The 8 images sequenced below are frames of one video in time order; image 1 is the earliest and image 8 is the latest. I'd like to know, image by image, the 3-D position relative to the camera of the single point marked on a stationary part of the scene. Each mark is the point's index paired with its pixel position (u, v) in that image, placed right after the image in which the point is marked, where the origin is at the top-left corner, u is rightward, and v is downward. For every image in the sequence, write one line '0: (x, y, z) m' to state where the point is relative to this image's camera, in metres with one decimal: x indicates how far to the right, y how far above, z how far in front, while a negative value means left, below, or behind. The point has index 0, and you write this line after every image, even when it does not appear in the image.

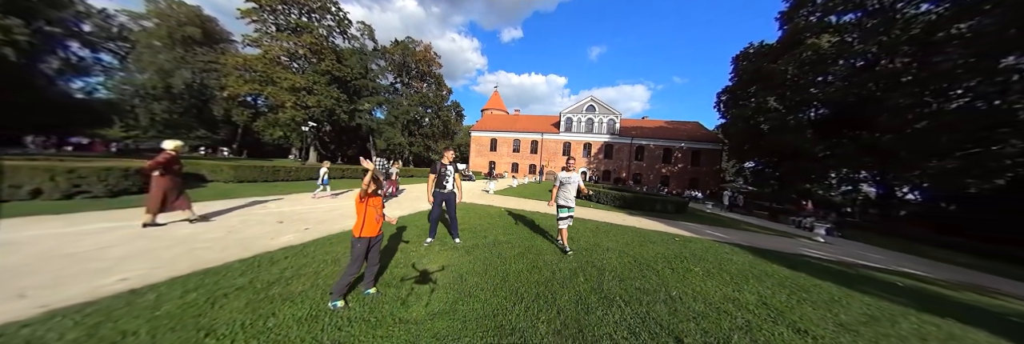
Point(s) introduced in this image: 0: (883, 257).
0: (+11.2, -2.5, +6.8) m
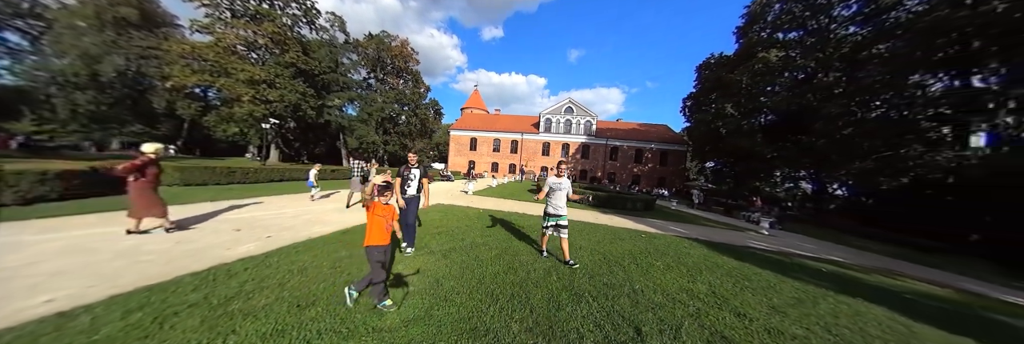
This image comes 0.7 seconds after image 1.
0: (+10.5, -2.5, +7.9) m
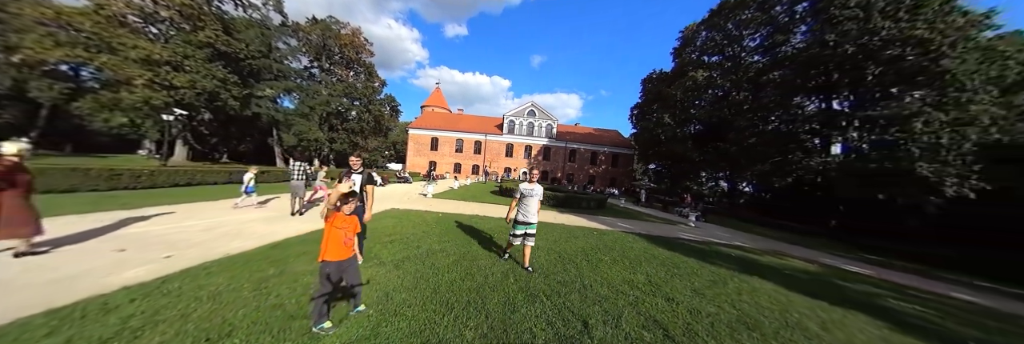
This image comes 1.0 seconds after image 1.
0: (+9.0, -2.6, +9.5) m
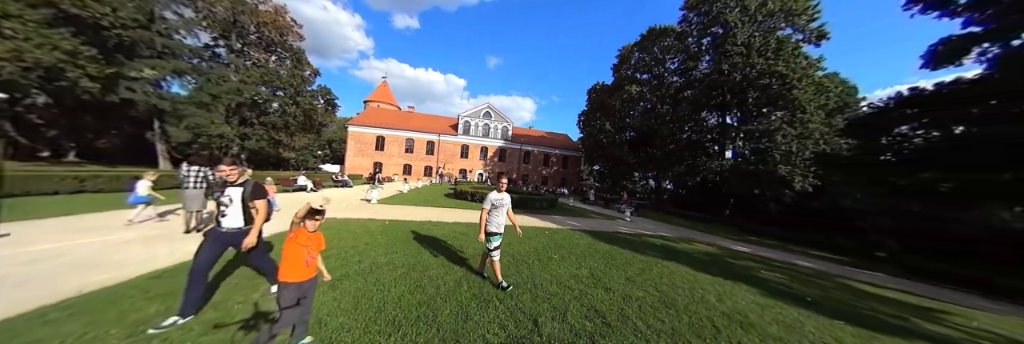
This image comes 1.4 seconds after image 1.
0: (+7.0, -2.7, +11.1) m
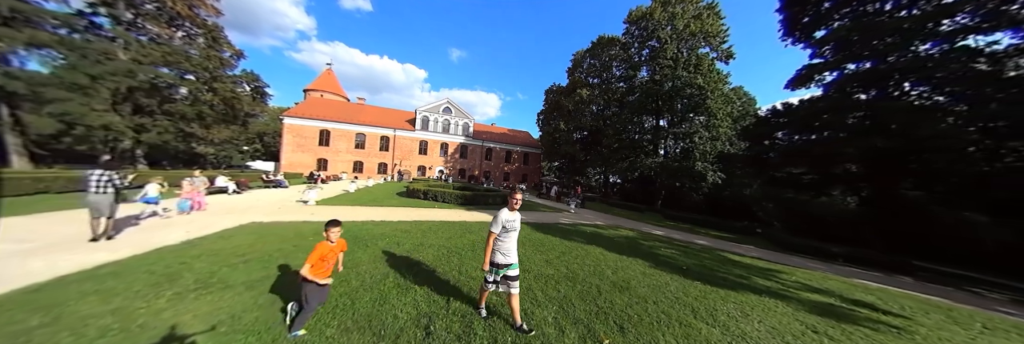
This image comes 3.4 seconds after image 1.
0: (+4.5, -2.5, +12.4) m
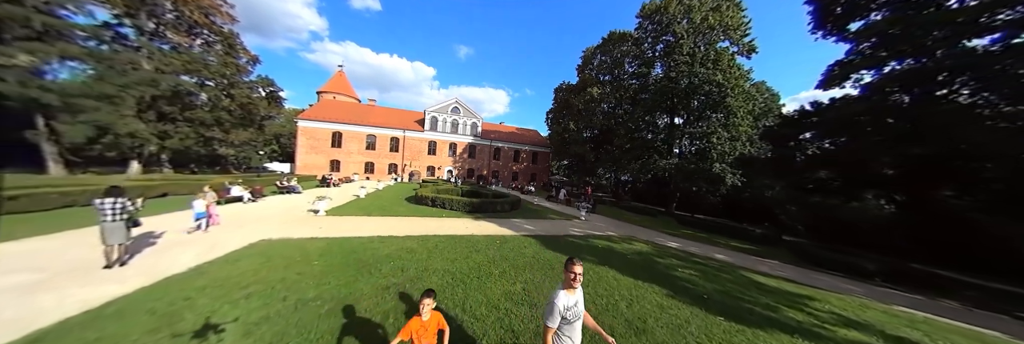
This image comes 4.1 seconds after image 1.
0: (+5.0, -2.8, +12.0) m
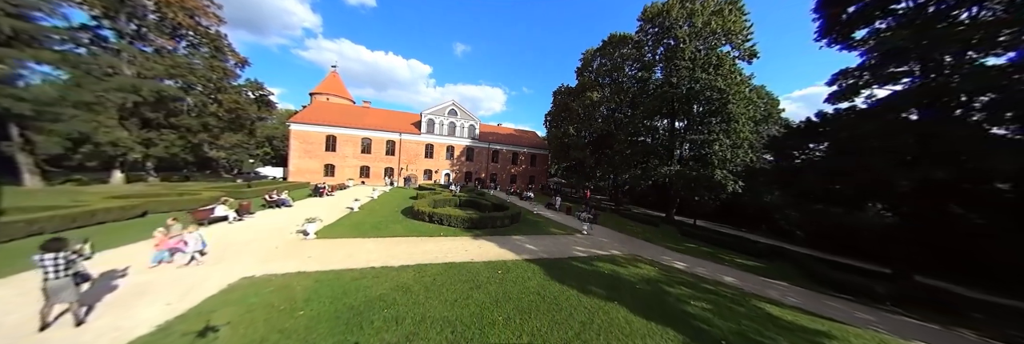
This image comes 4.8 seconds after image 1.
0: (+5.0, -3.5, +11.7) m
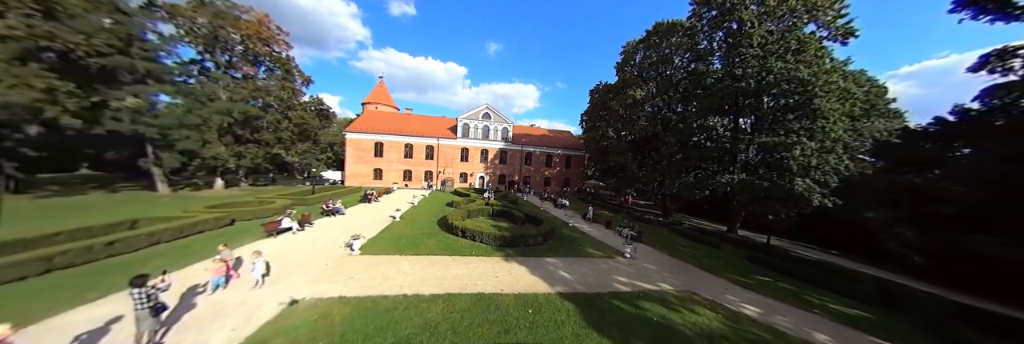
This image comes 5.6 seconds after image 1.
0: (+6.6, -4.3, +10.4) m
